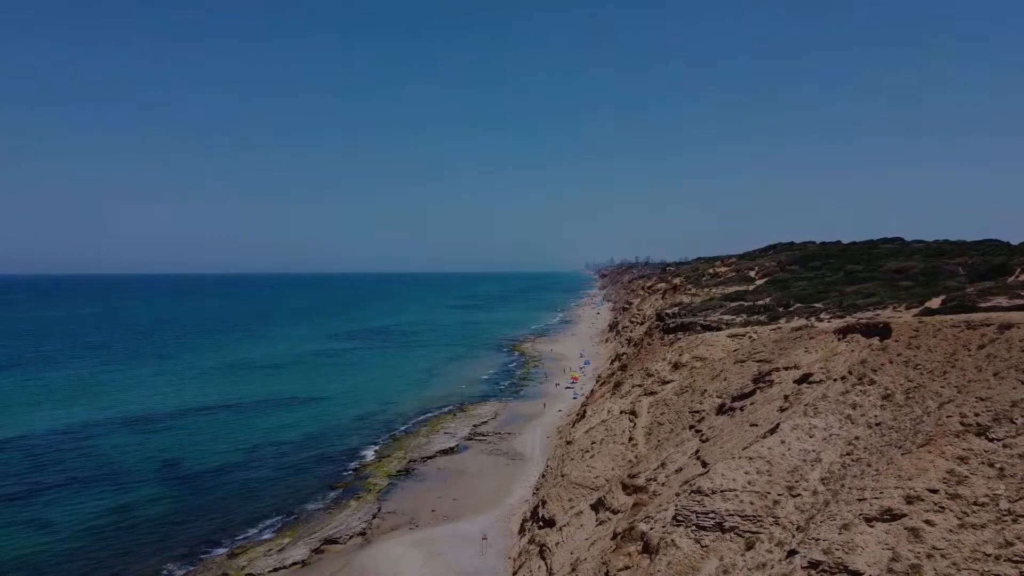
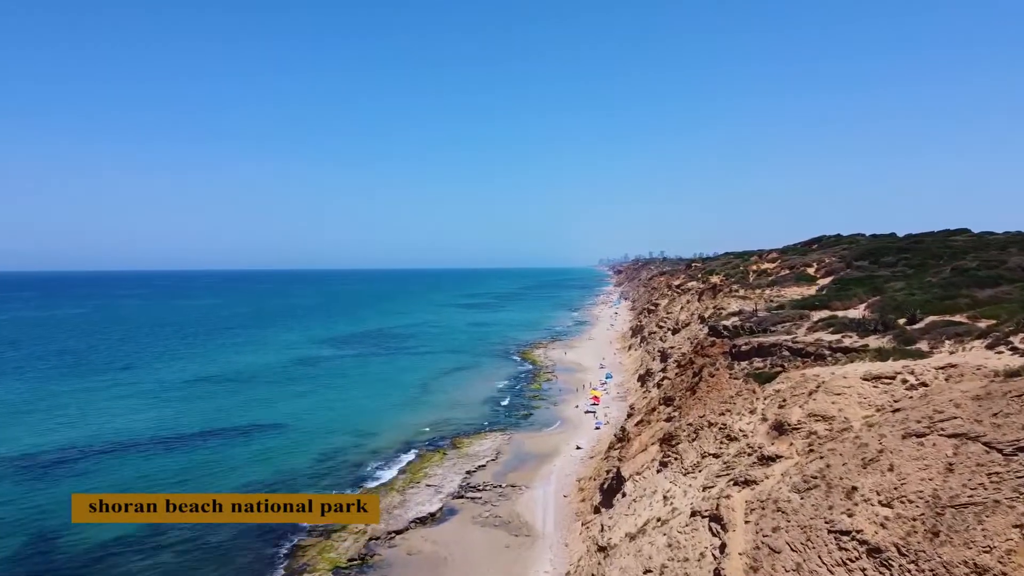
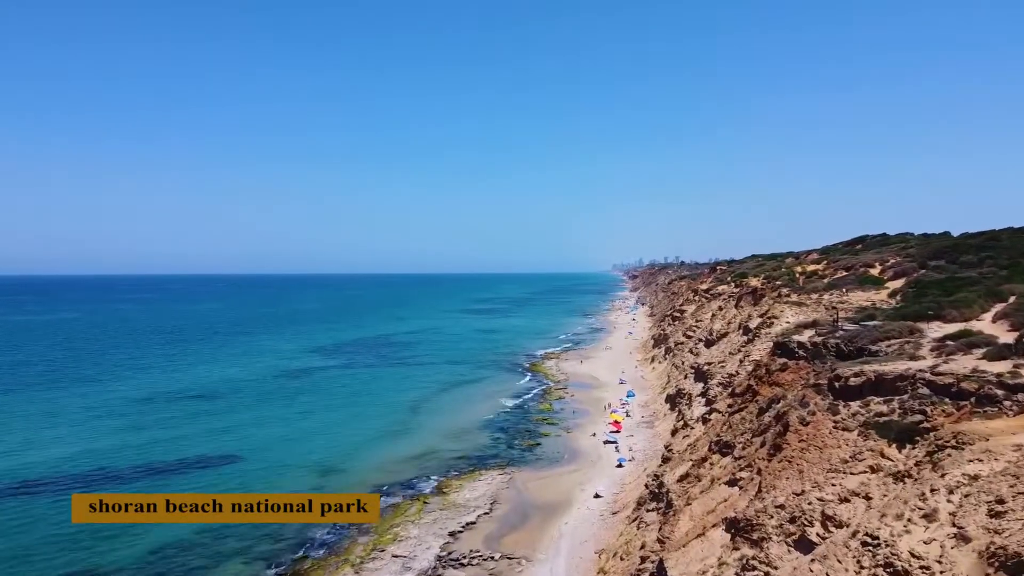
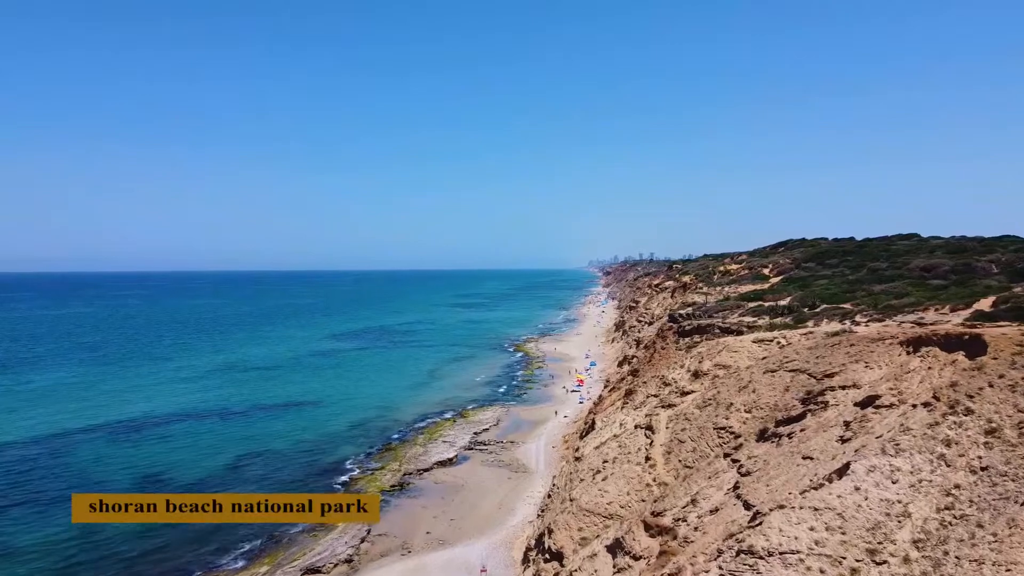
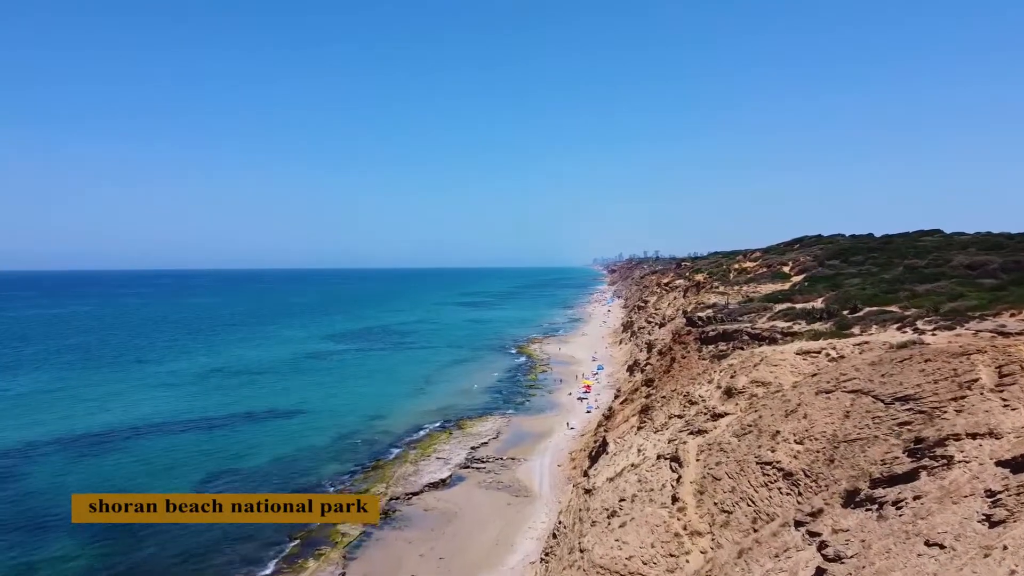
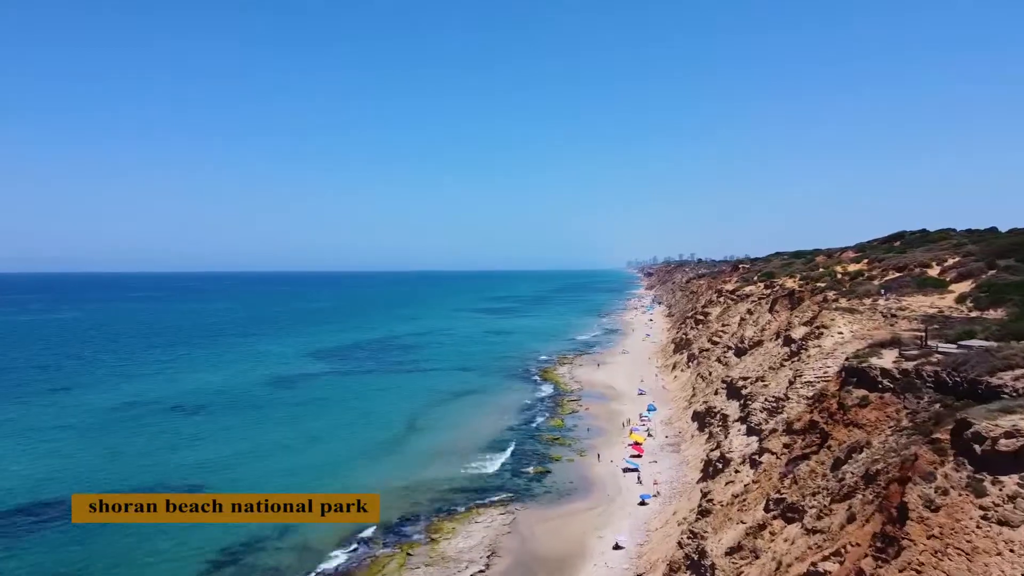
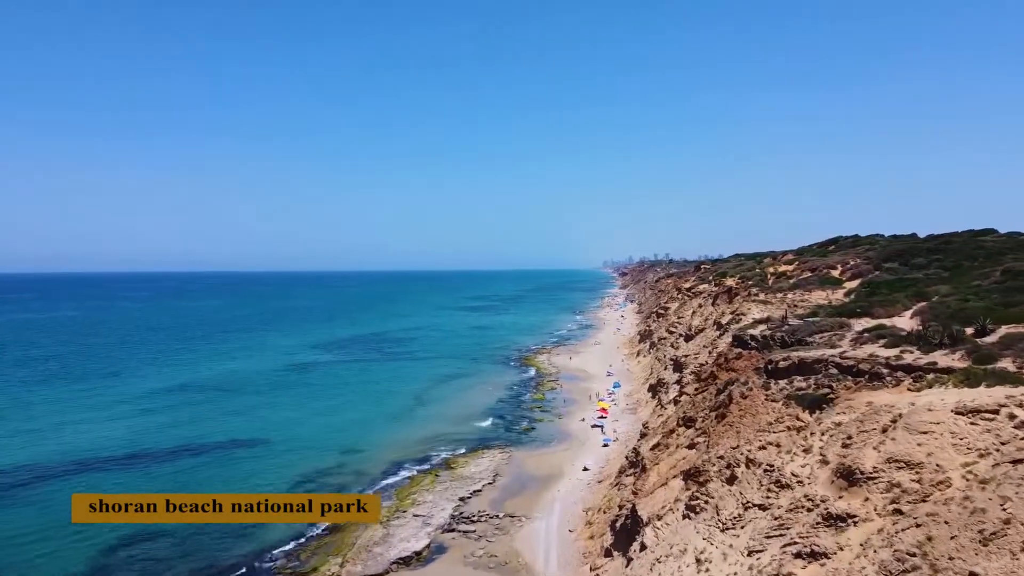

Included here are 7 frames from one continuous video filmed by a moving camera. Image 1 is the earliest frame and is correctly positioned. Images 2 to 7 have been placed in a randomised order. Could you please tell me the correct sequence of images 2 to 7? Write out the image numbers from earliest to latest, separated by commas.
4, 5, 2, 7, 3, 6
